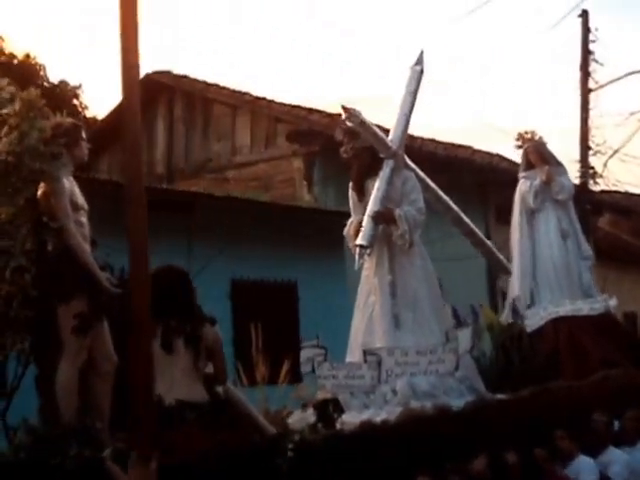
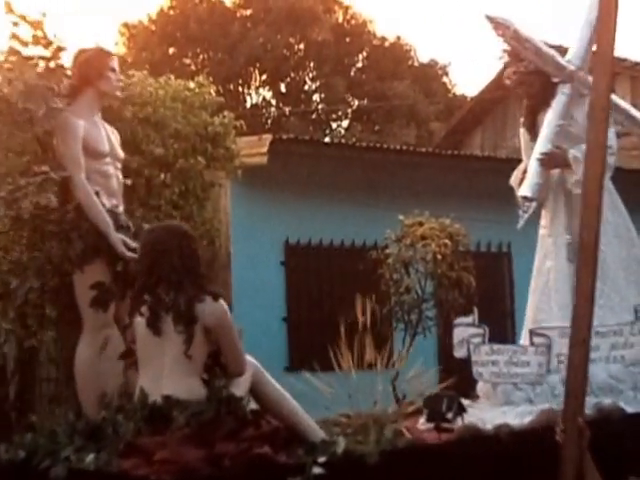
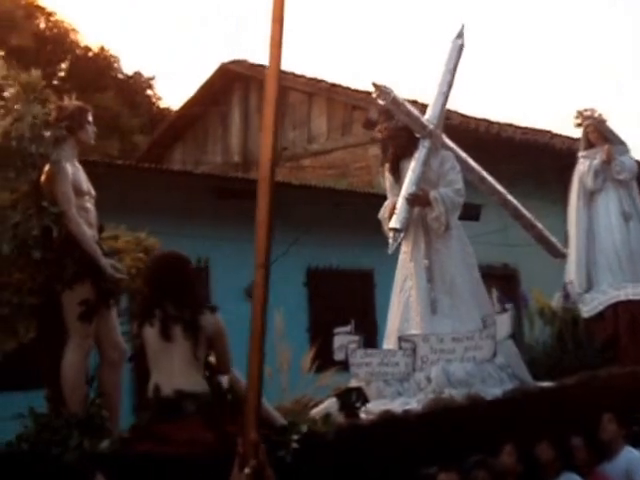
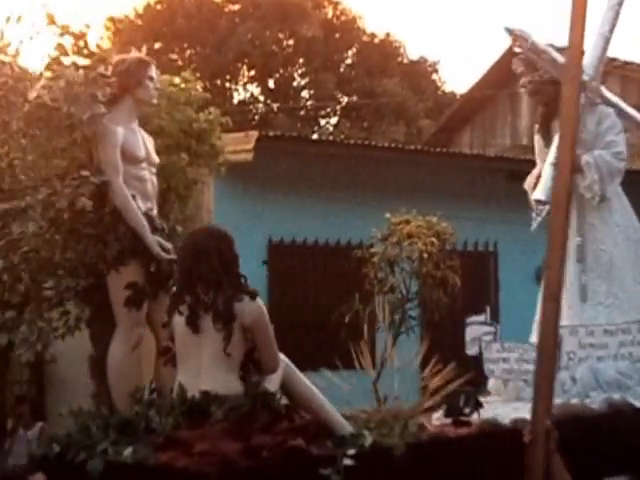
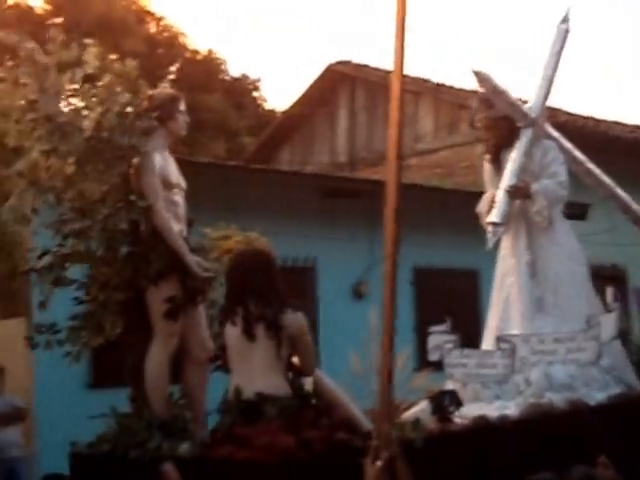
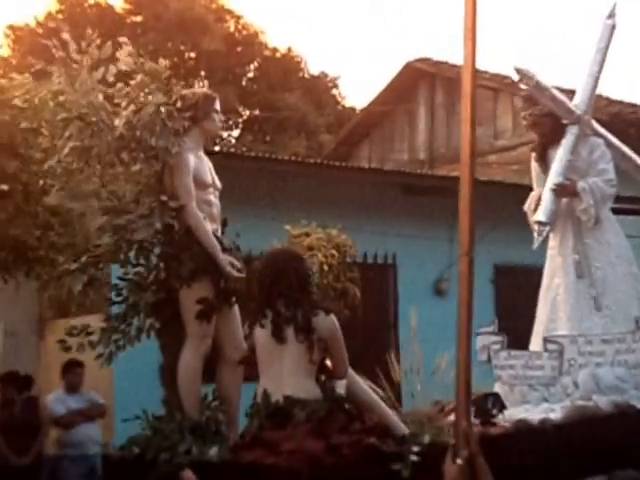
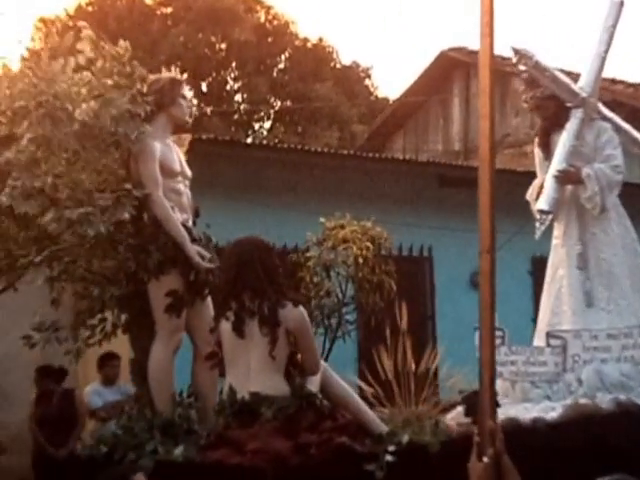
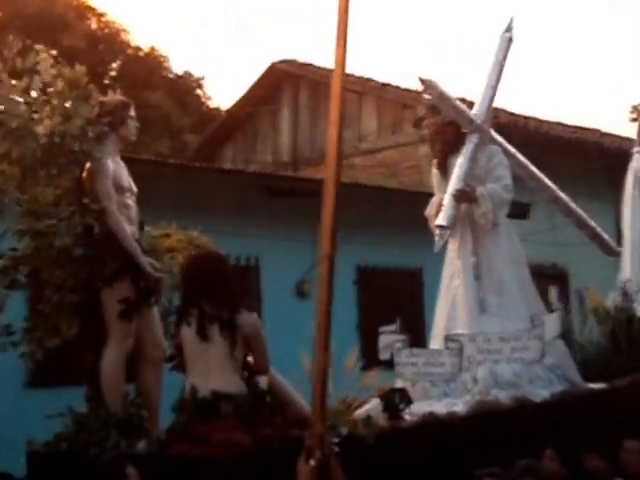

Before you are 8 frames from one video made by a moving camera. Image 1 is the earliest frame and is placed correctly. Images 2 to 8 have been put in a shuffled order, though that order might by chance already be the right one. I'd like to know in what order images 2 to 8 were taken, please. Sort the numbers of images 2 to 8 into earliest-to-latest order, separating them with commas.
3, 8, 5, 6, 7, 4, 2
